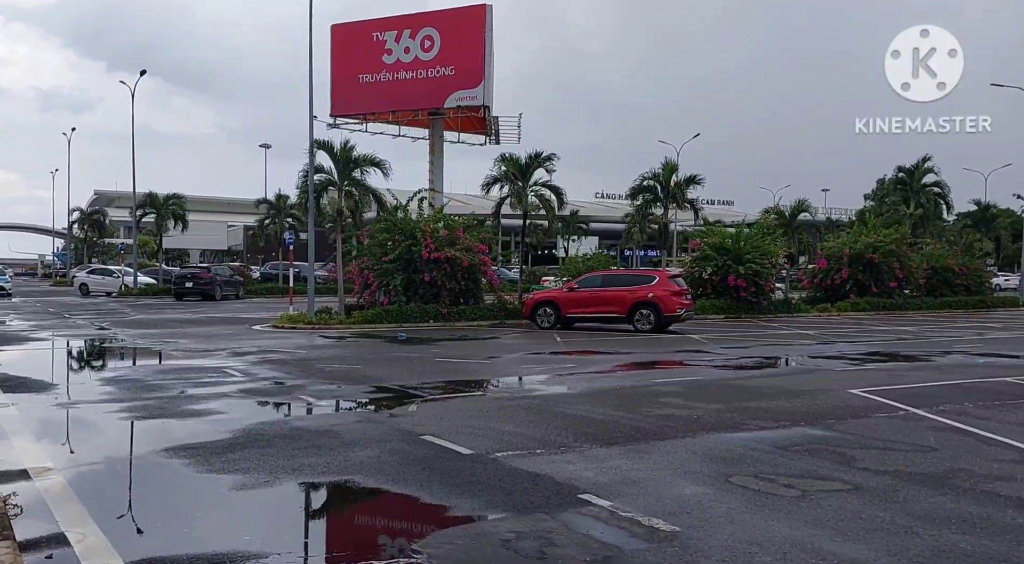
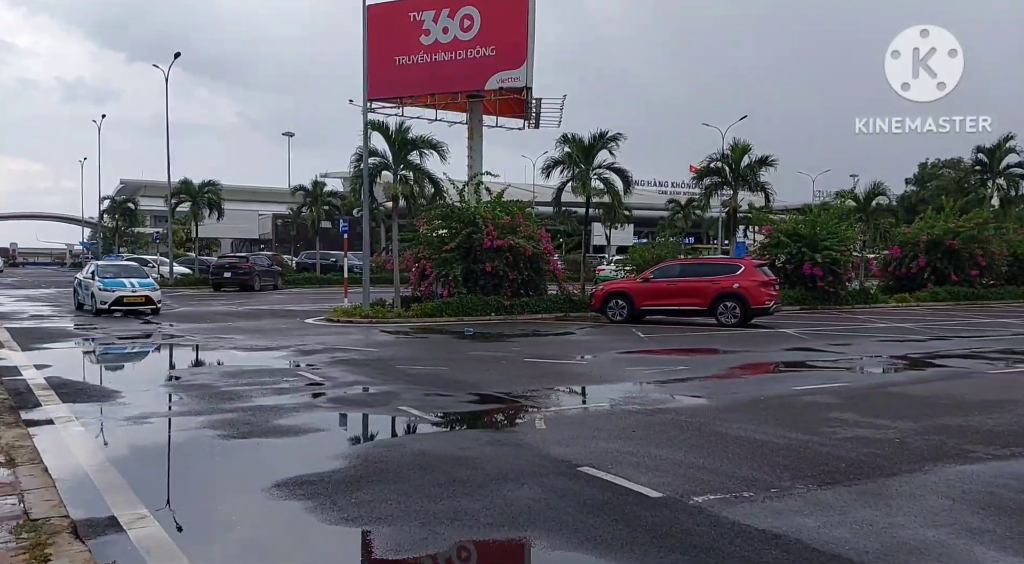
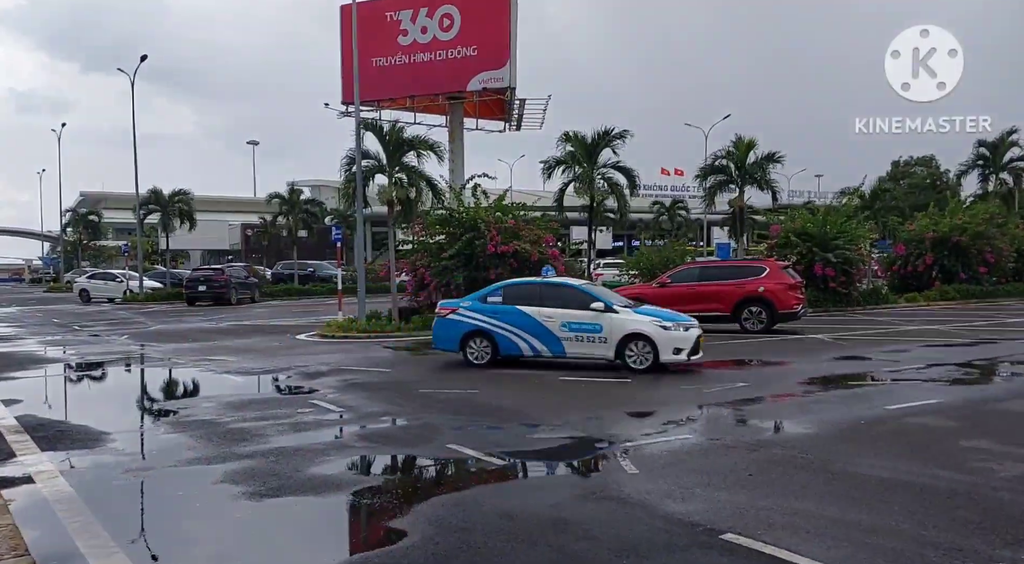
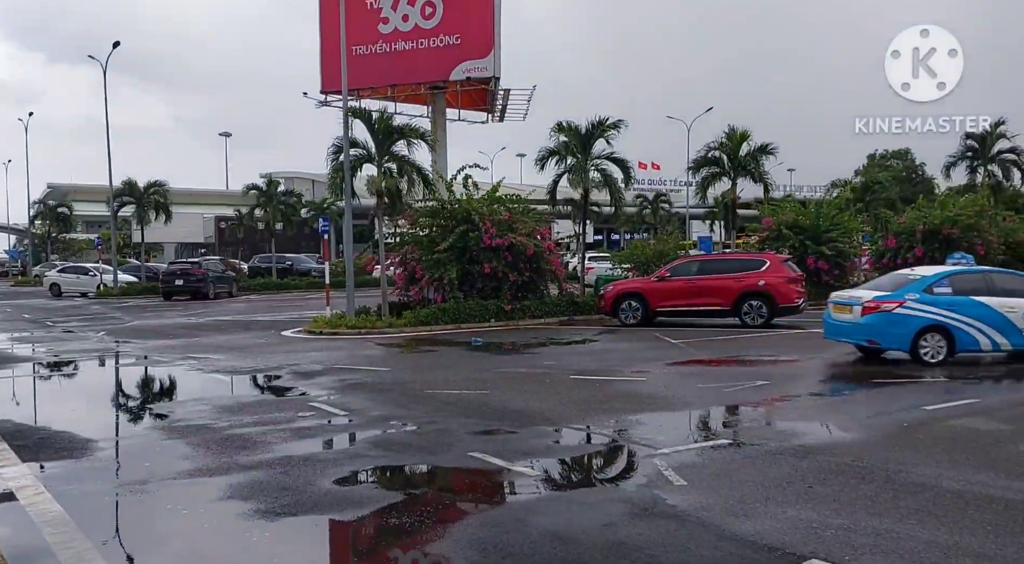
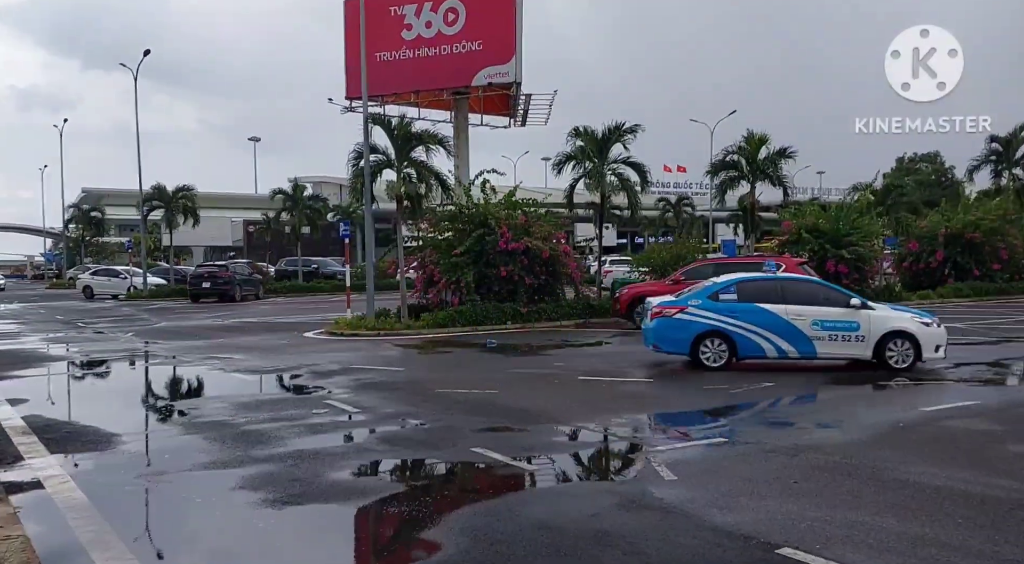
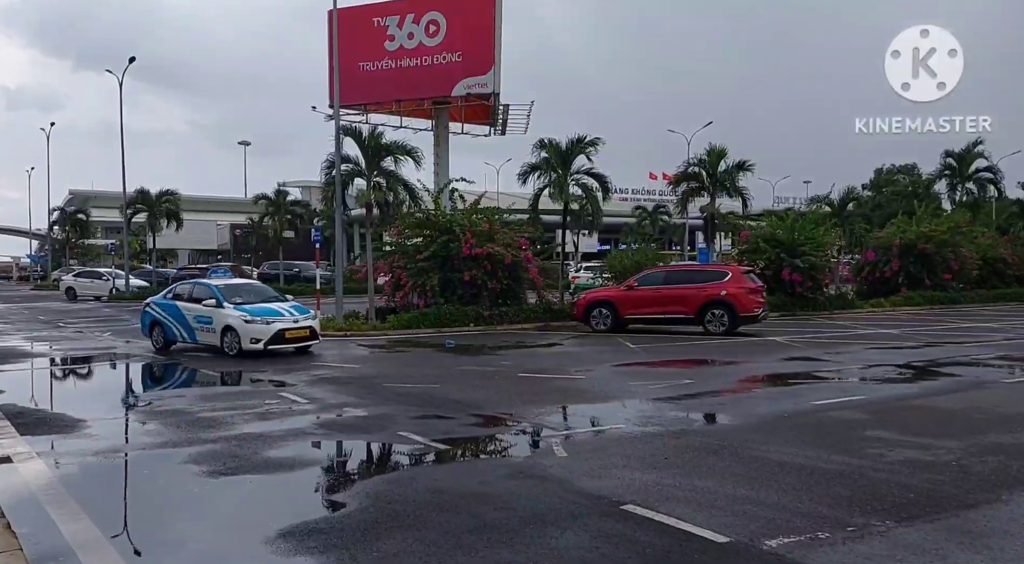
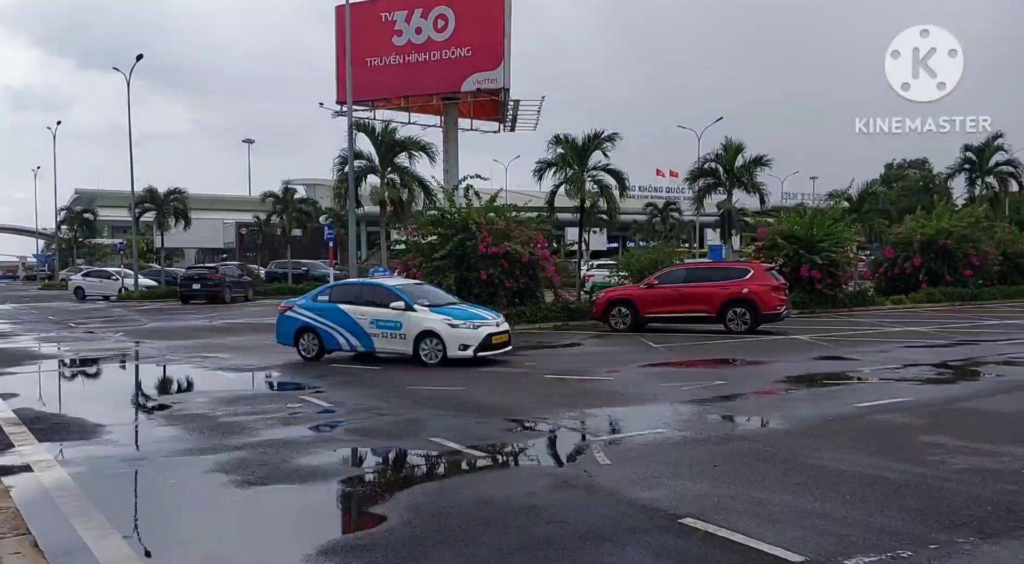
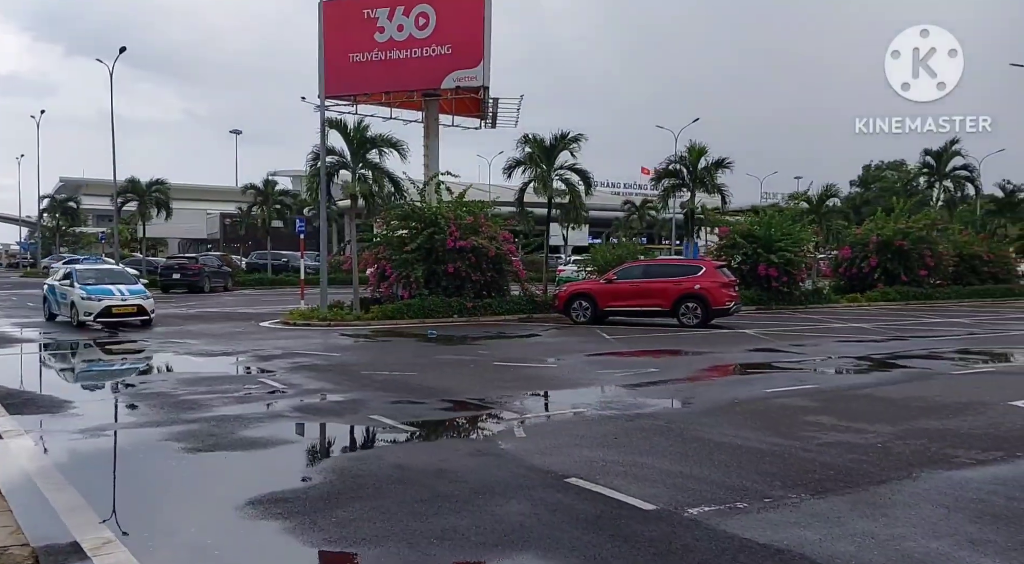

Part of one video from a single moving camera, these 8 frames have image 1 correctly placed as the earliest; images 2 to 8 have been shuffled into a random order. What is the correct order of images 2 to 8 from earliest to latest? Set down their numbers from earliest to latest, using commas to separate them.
2, 8, 6, 7, 3, 5, 4
